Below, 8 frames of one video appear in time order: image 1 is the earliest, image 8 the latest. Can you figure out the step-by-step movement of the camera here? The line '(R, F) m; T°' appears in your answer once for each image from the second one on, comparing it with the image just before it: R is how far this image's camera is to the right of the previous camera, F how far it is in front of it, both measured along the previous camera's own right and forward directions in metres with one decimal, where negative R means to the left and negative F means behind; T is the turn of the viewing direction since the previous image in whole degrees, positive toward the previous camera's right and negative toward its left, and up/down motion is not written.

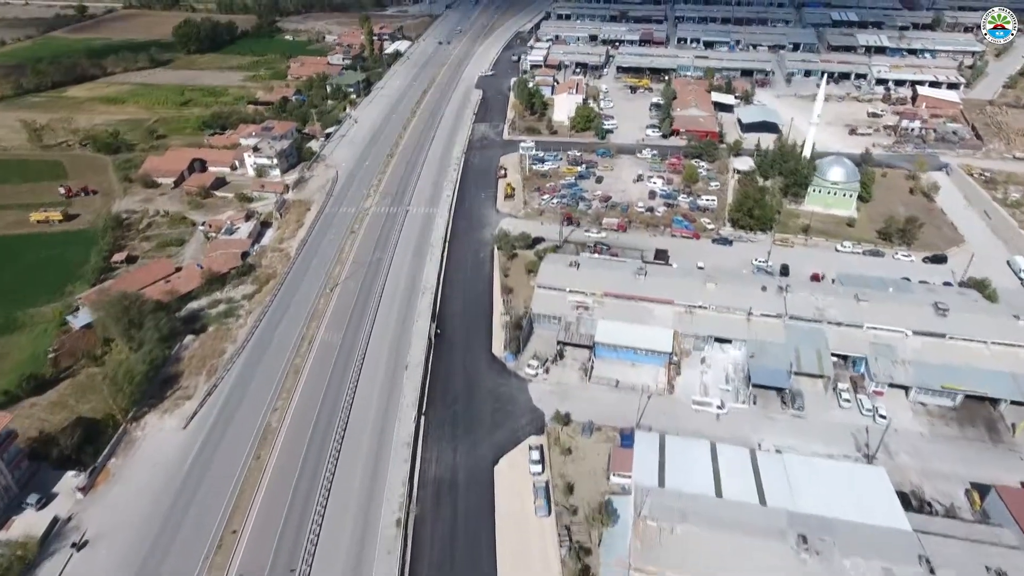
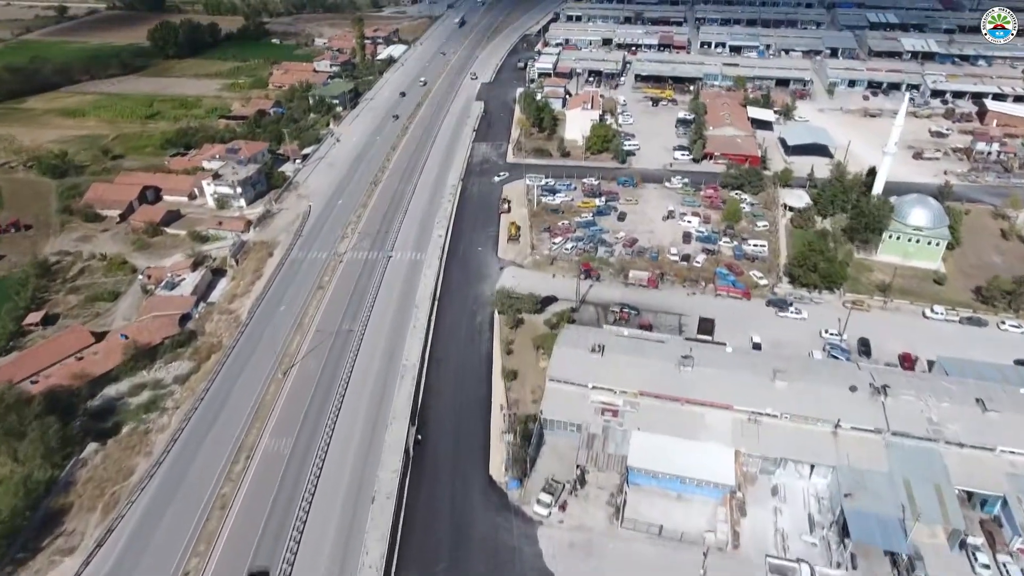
(0.0, +9.5) m; 0°
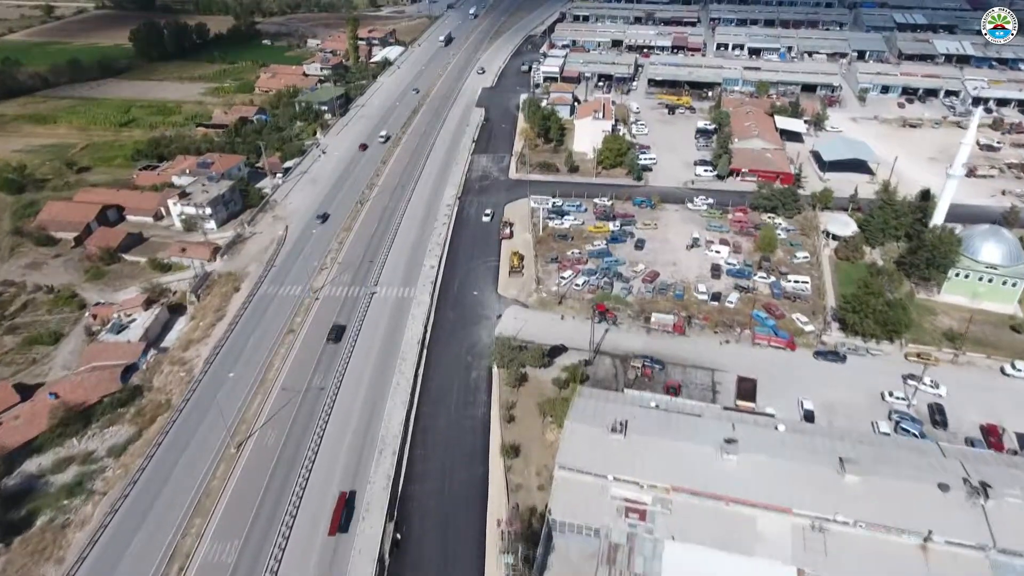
(+0.1, +5.8) m; 0°
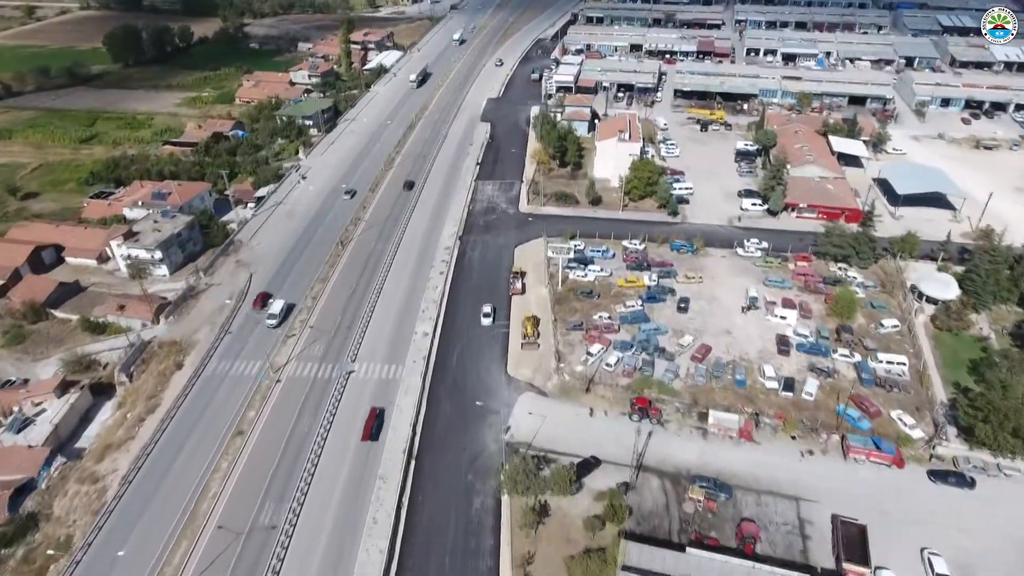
(-0.5, +8.1) m; 0°
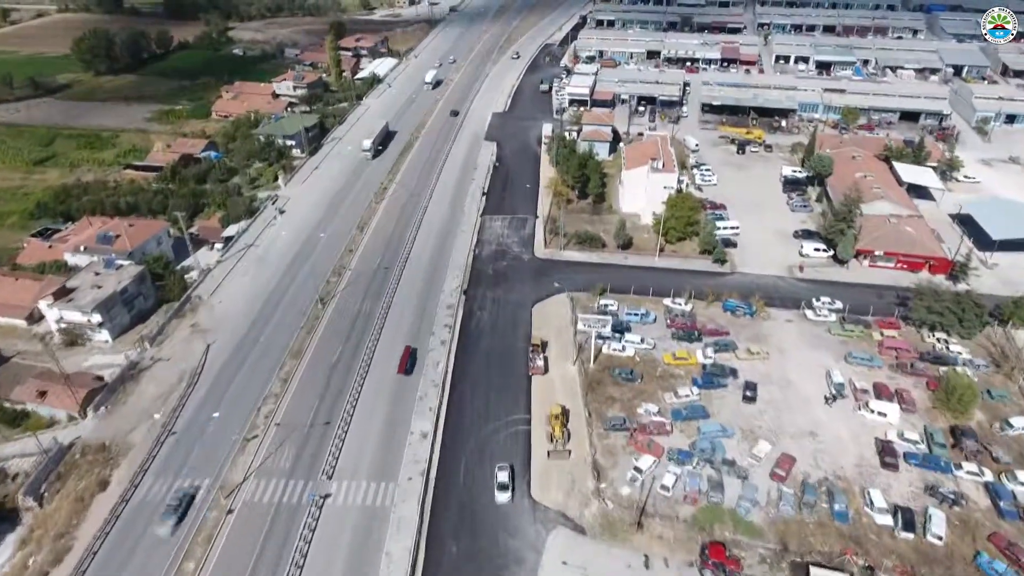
(-1.0, +7.1) m; 0°
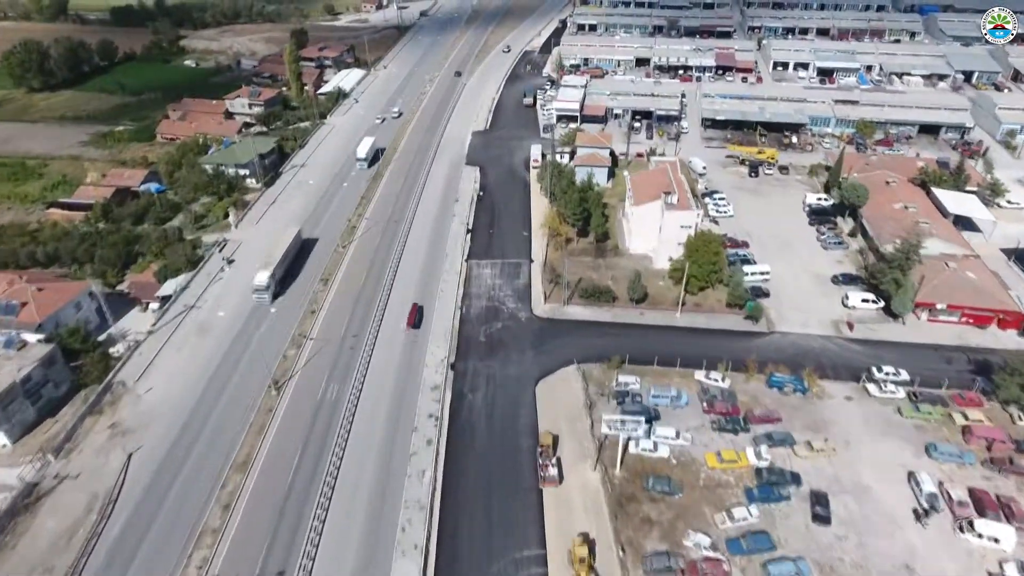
(-0.9, +6.0) m; +2°
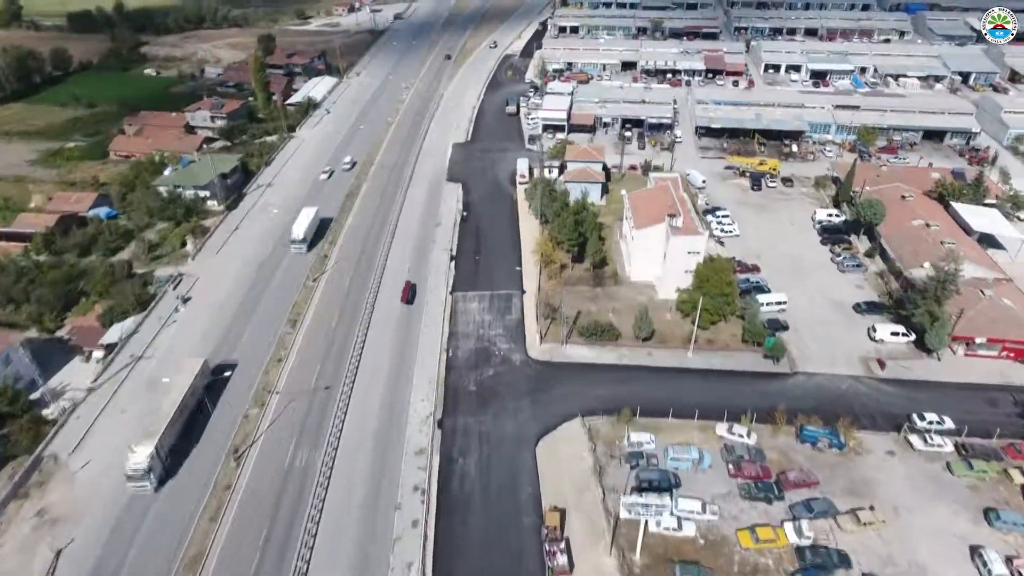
(-0.5, +3.4) m; +2°
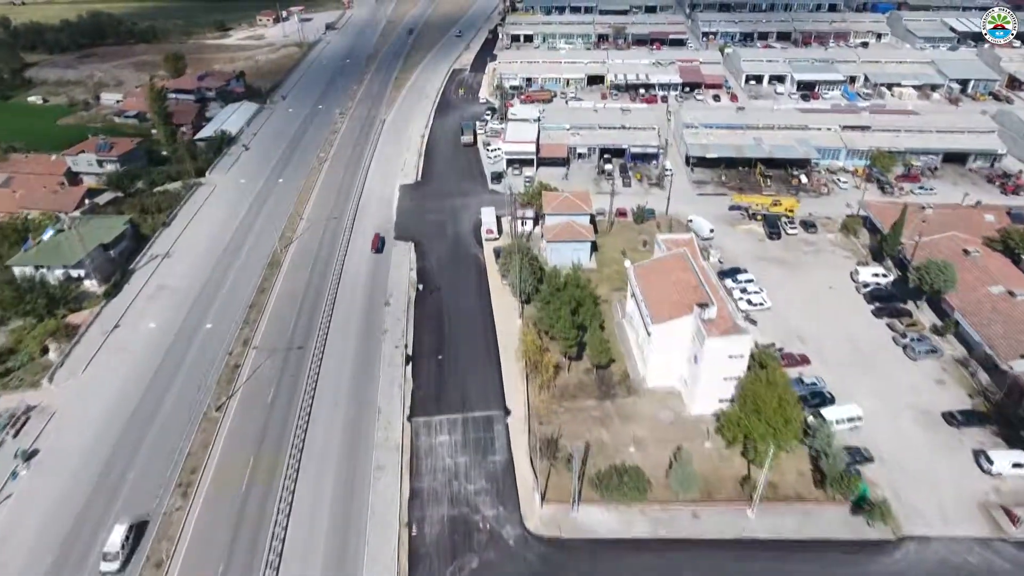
(-0.8, +8.4) m; +4°
